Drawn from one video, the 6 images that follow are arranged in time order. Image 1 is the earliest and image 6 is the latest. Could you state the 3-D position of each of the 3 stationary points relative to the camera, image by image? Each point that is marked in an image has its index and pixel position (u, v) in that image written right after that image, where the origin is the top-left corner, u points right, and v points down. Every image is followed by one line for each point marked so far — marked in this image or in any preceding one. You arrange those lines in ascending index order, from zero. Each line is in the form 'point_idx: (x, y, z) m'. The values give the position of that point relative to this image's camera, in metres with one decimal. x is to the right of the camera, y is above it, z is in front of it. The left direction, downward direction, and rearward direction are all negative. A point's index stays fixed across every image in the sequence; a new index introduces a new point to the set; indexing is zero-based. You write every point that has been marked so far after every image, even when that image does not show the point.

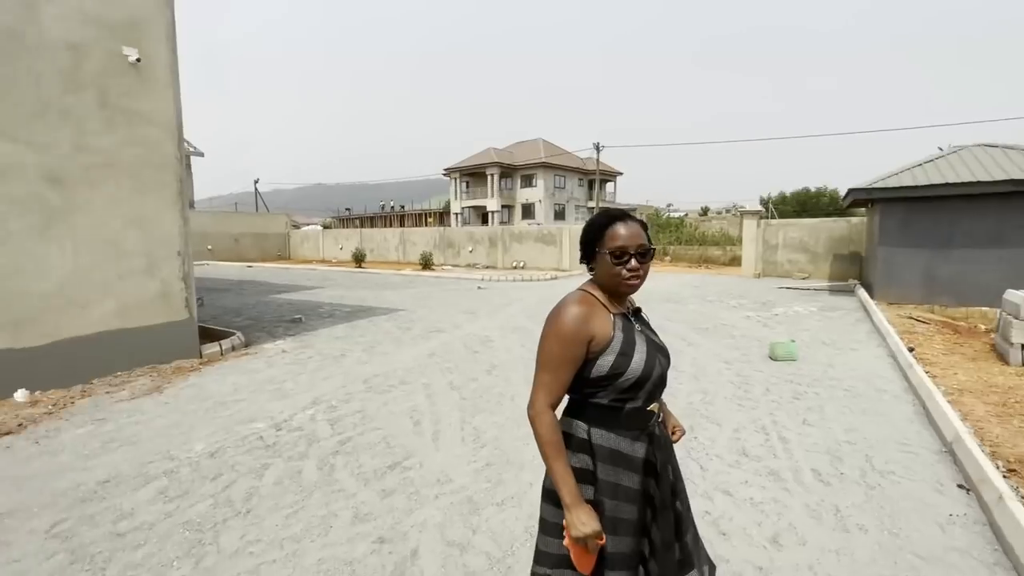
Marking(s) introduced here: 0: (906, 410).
0: (+3.5, -1.2, +5.6) m
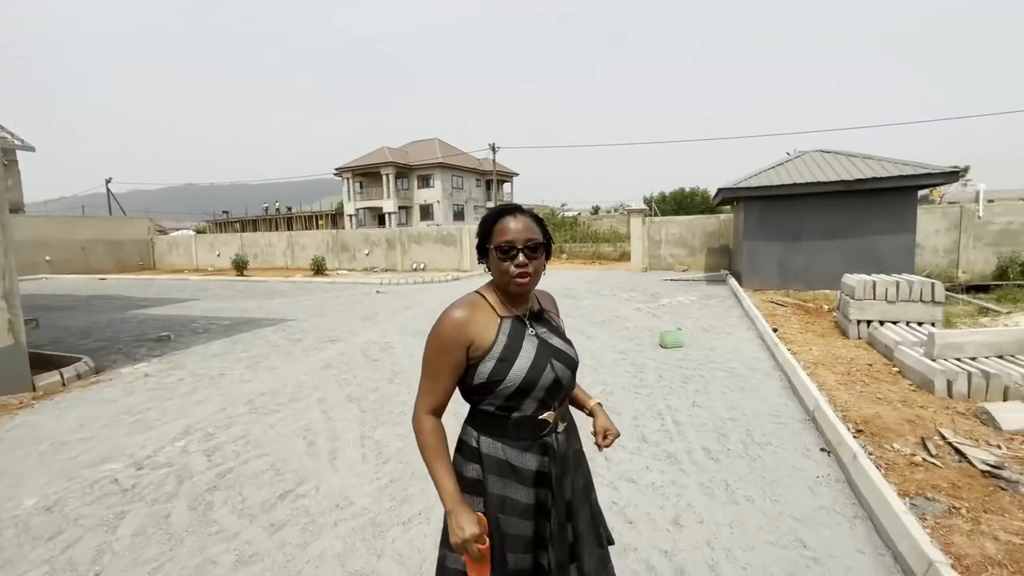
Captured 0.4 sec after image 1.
0: (+2.7, -1.0, +6.3) m
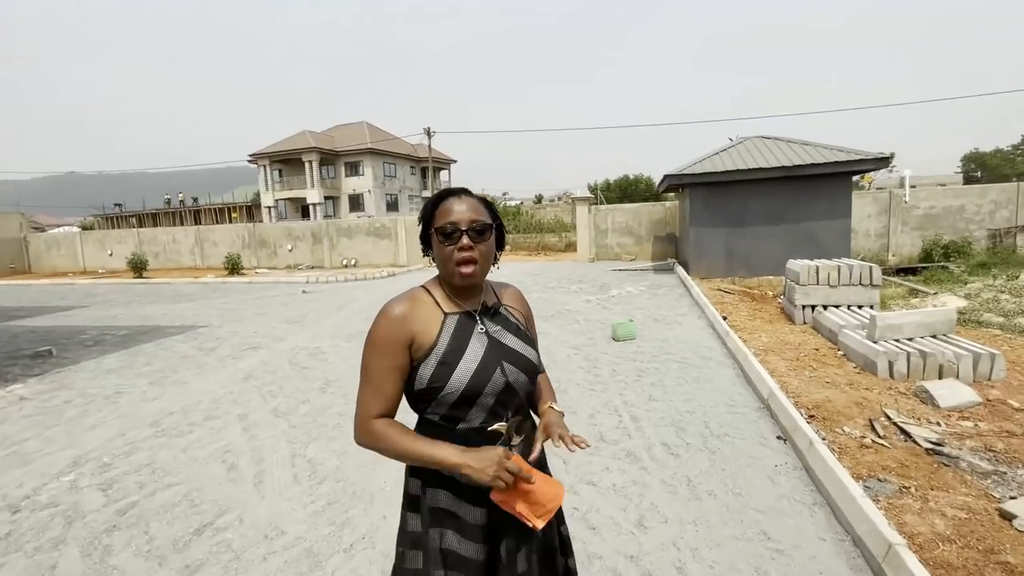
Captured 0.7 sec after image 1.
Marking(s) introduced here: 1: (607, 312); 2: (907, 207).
0: (+2.2, -0.8, +6.0) m
1: (+1.4, -0.4, +8.6) m
2: (+7.3, +1.5, +10.8) m
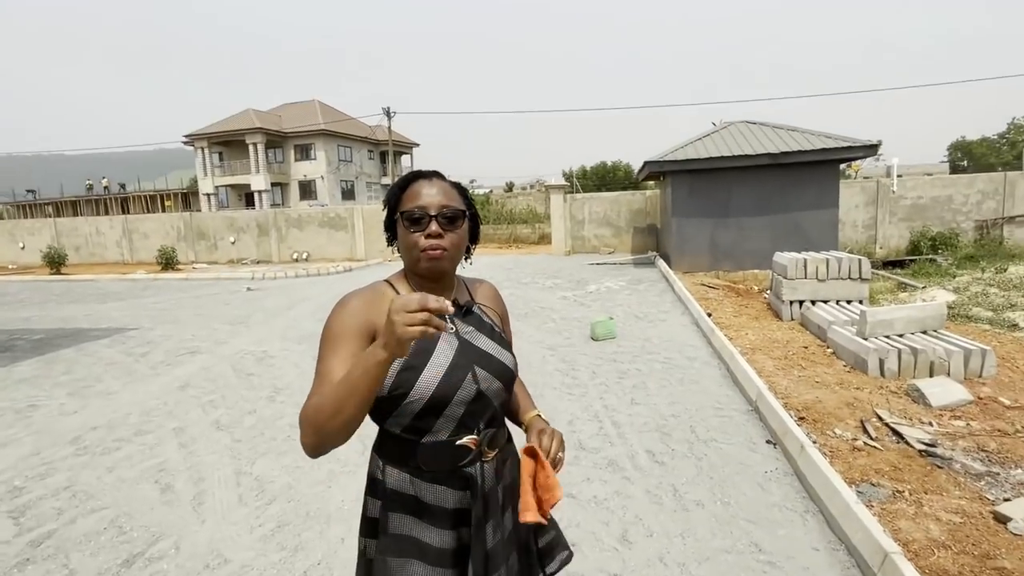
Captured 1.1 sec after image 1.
0: (+1.9, -0.8, +5.5) m
1: (+1.0, -0.3, +8.1) m
2: (+6.8, +1.6, +10.5) m
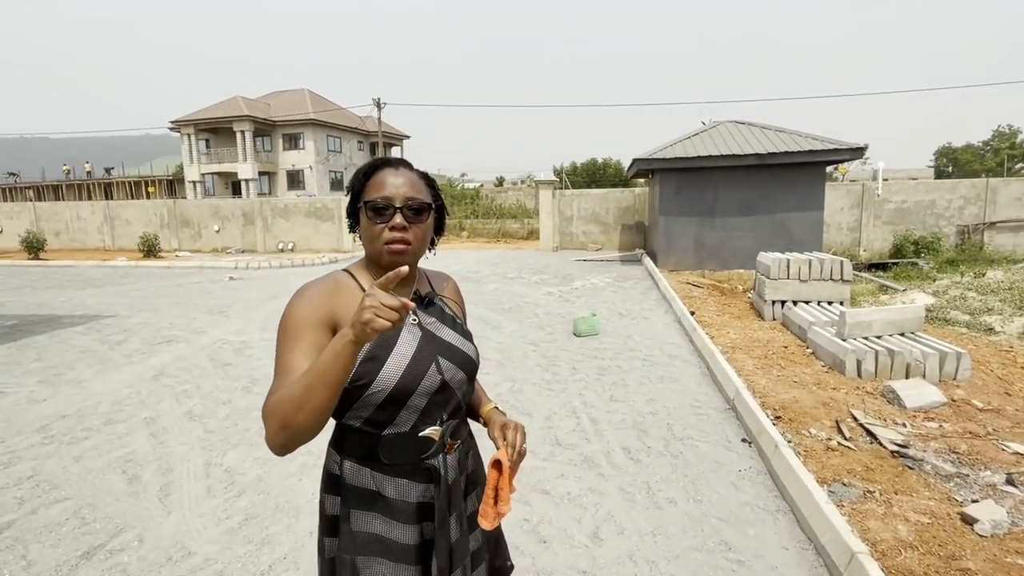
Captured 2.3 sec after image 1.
0: (+1.7, -0.8, +5.4) m
1: (+0.7, -0.2, +8.0) m
2: (+6.5, +1.6, +10.6) m
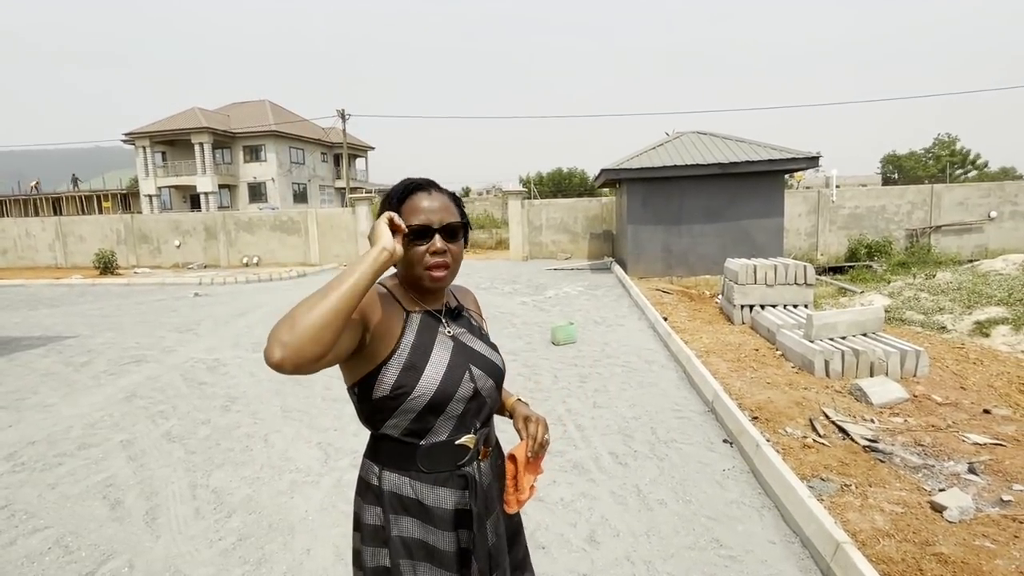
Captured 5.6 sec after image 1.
0: (+1.6, -0.8, +5.7) m
1: (+0.5, -0.4, +8.2) m
2: (+6.1, +1.5, +11.1) m
